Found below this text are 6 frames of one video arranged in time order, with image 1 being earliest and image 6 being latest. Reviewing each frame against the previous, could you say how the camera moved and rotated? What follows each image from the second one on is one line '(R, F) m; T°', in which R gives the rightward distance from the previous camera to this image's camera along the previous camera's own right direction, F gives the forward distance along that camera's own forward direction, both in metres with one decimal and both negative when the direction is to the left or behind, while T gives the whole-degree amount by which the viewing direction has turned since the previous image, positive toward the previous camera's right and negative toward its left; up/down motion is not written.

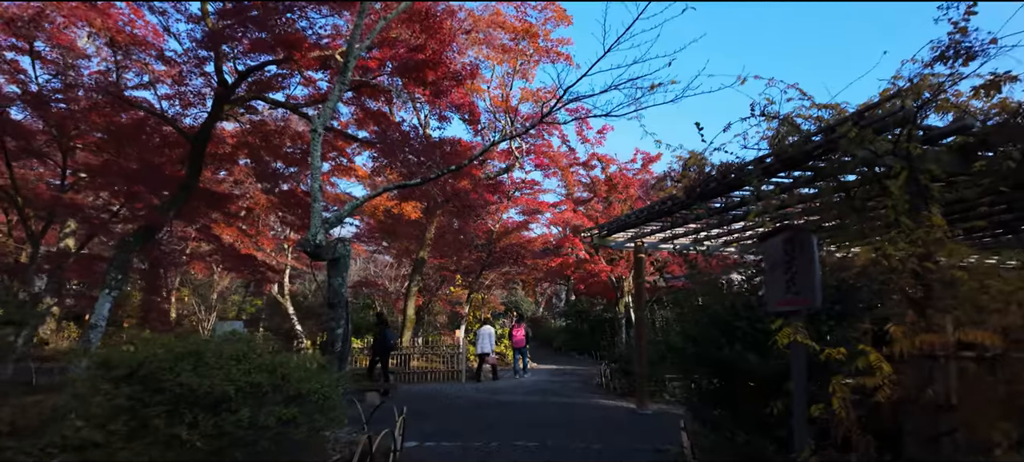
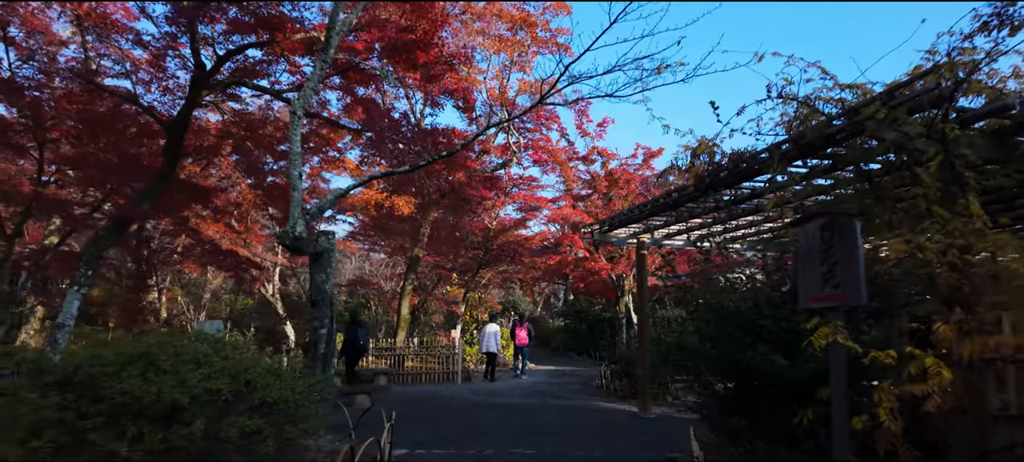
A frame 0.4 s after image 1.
(0.0, +0.4) m; 0°
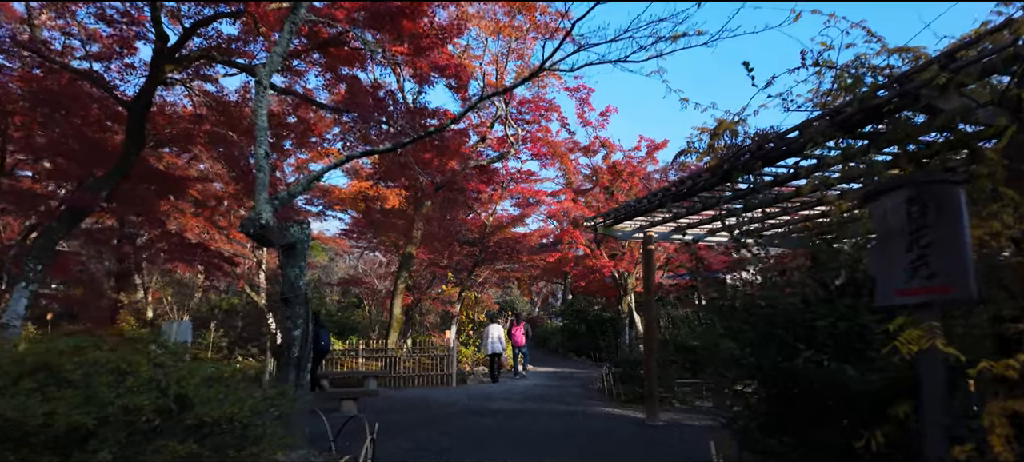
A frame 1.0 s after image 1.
(0.0, +0.6) m; 0°
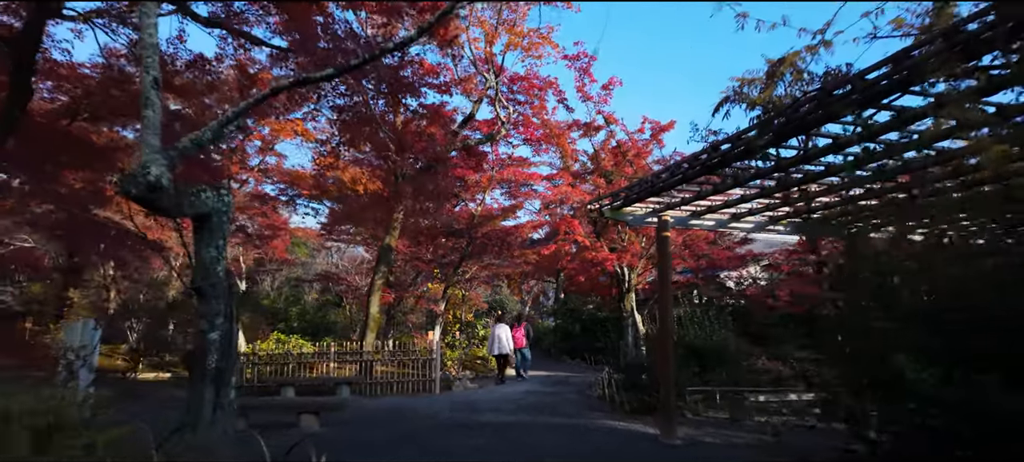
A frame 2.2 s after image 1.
(0.0, +1.2) m; +1°
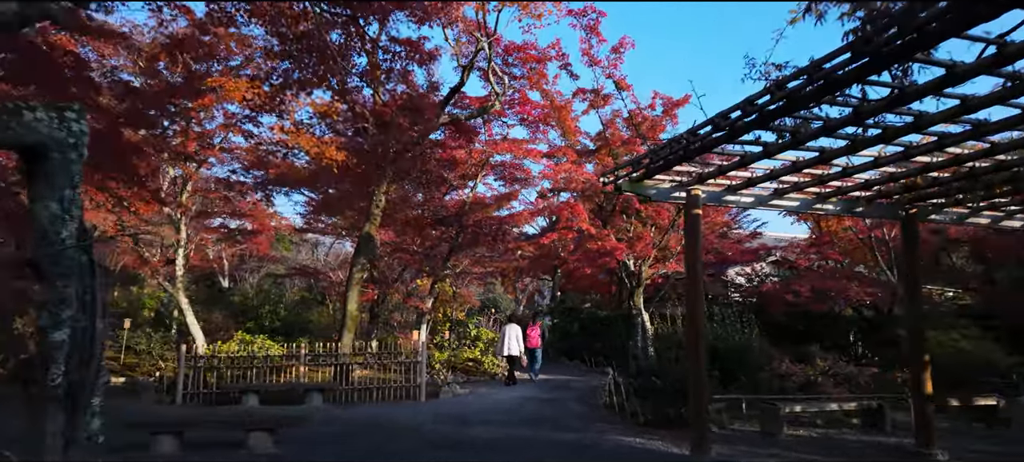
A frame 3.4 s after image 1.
(0.0, +1.2) m; +1°
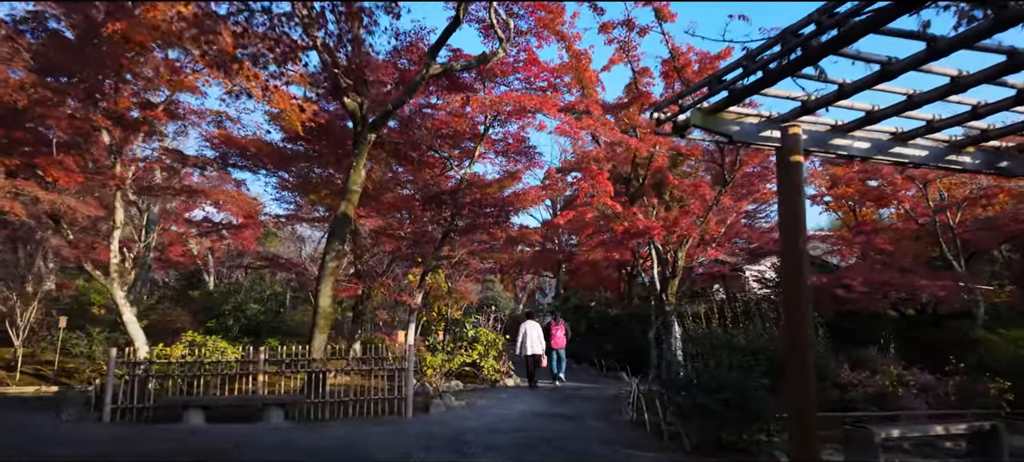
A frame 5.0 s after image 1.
(-0.1, +1.7) m; 0°
